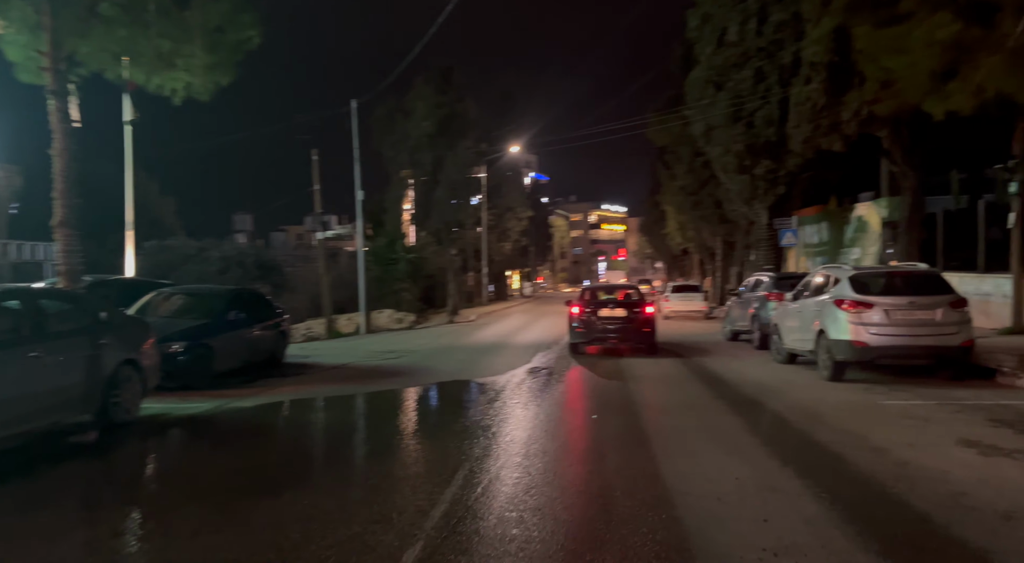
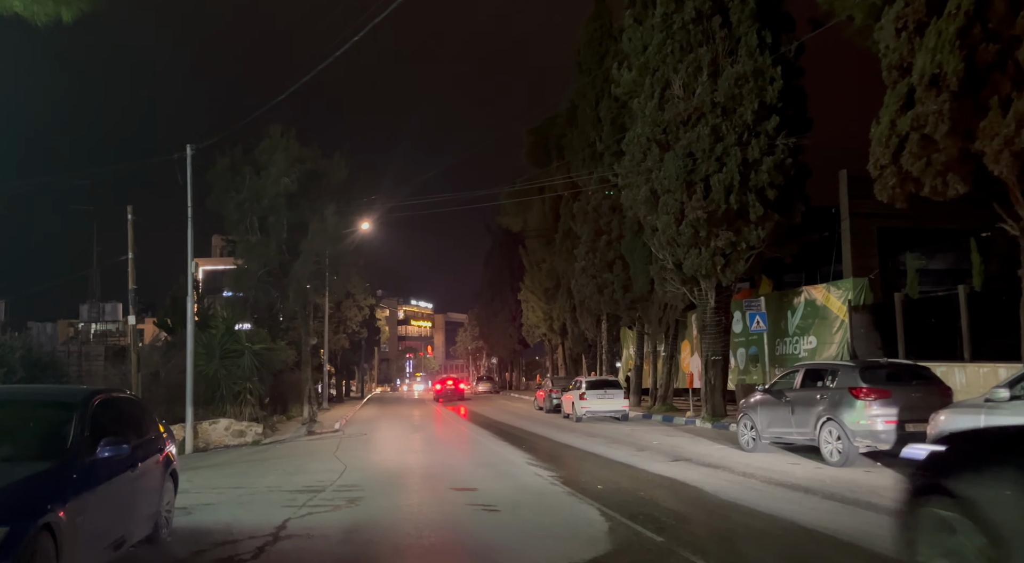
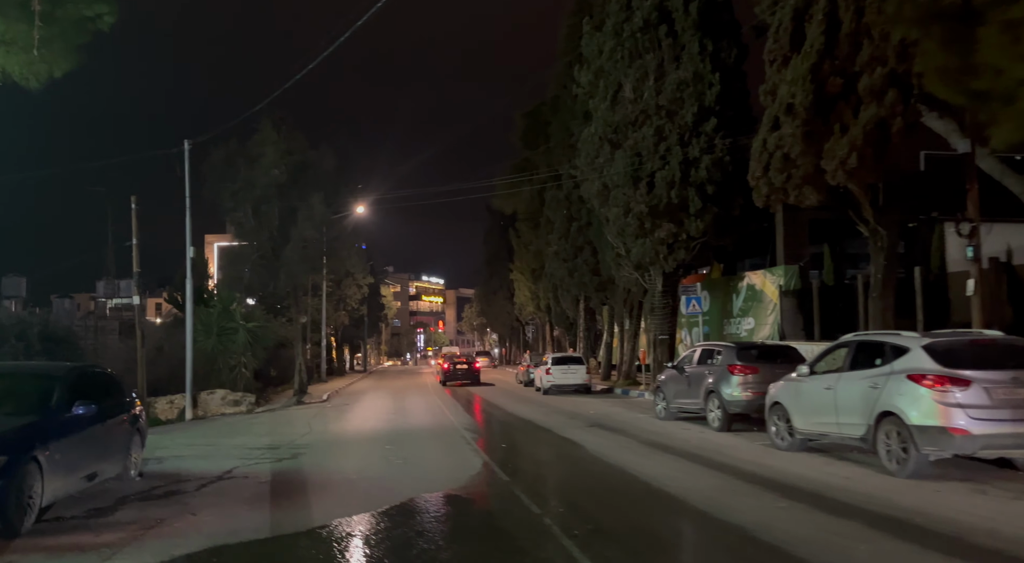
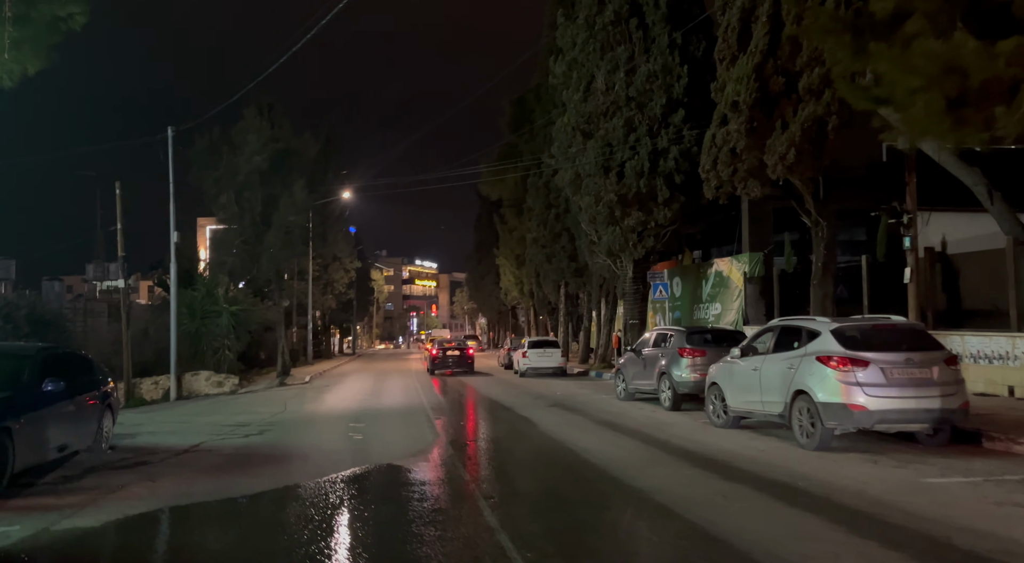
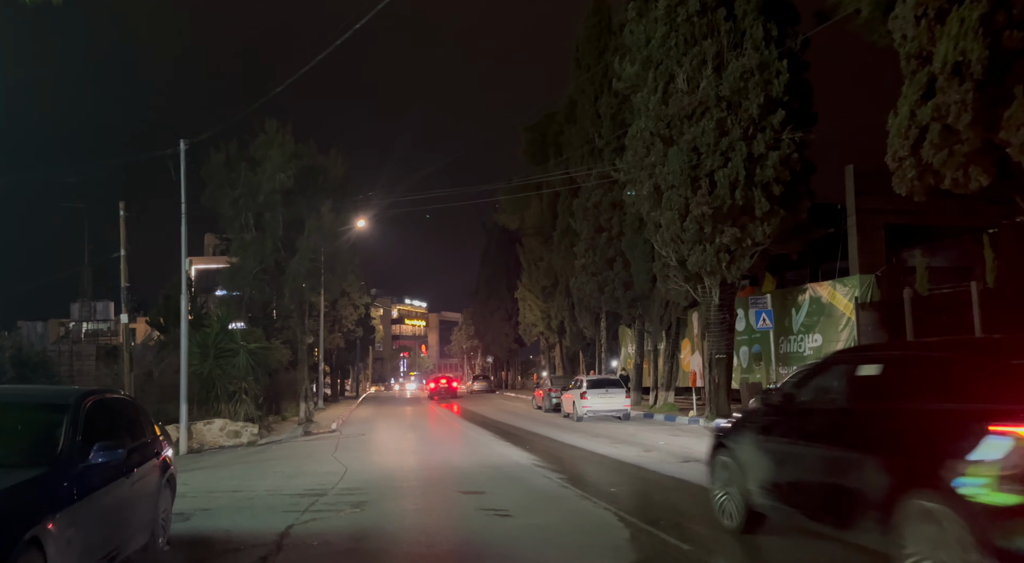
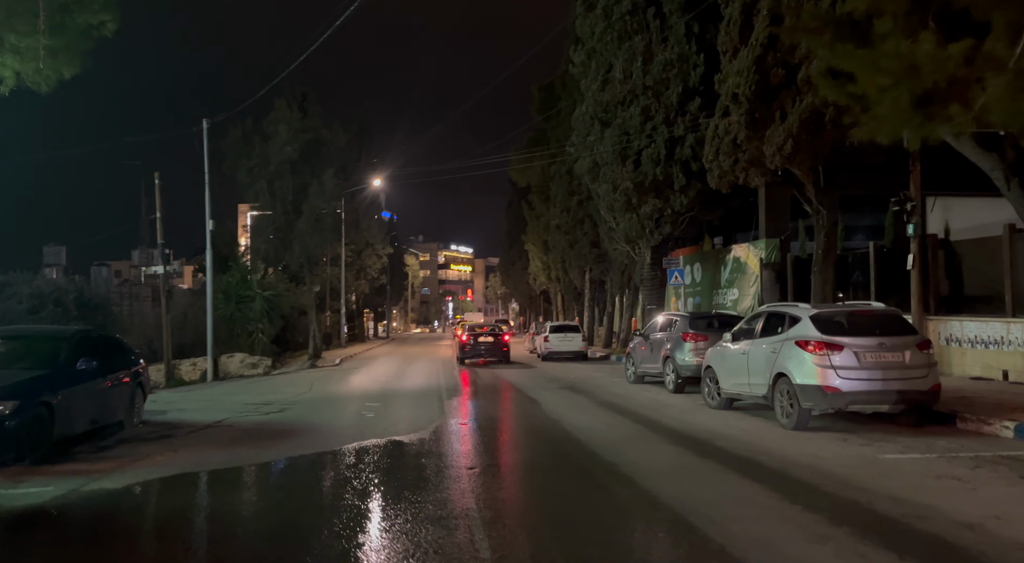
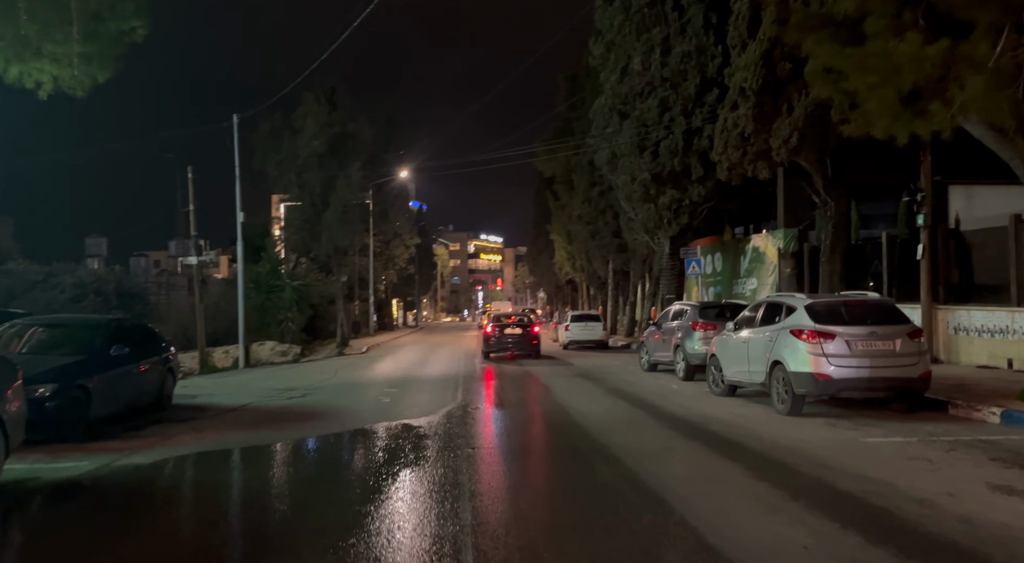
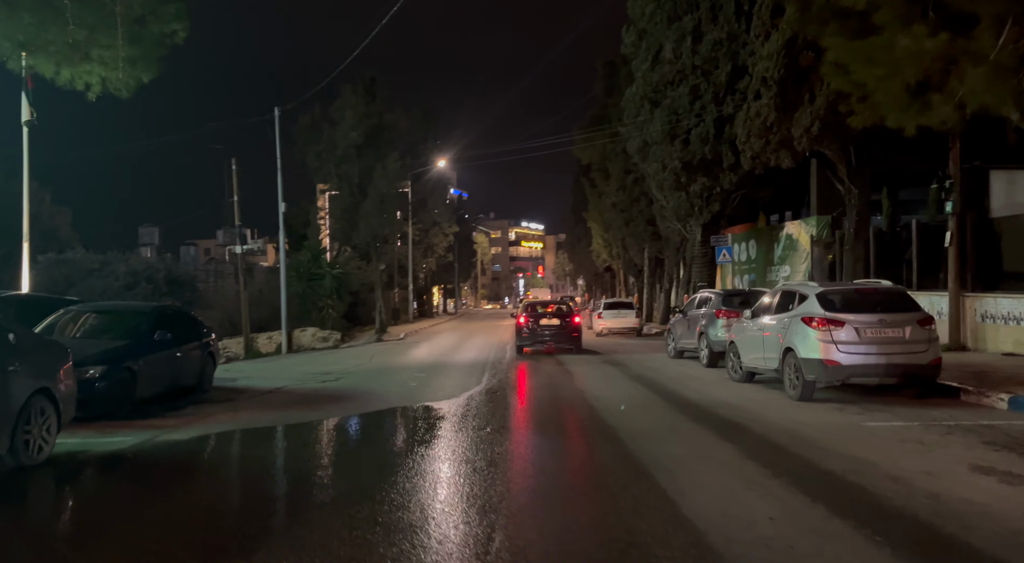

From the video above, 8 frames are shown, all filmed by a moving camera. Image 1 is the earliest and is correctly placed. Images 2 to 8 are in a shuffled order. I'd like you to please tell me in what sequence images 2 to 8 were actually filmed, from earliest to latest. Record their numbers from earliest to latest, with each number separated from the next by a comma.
8, 7, 6, 4, 3, 2, 5
